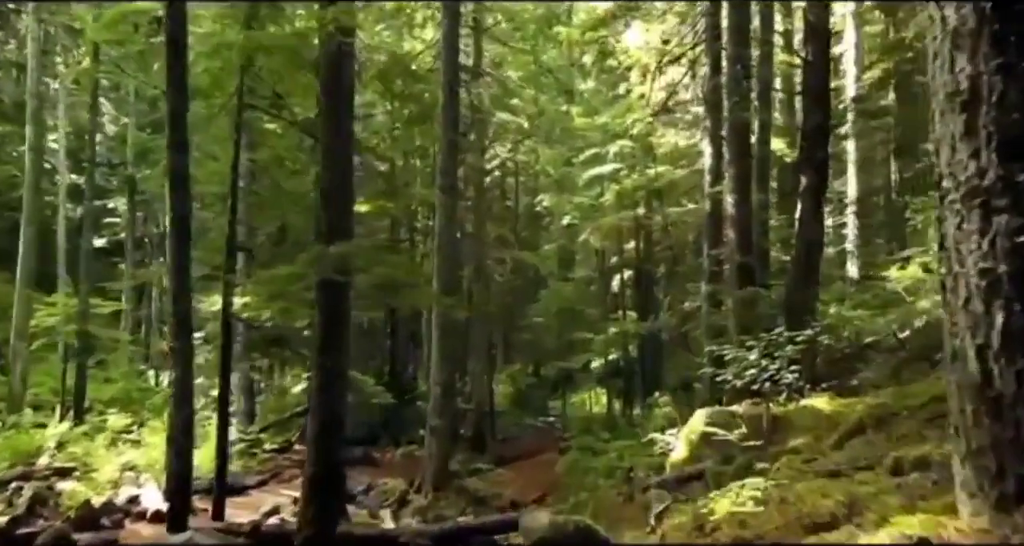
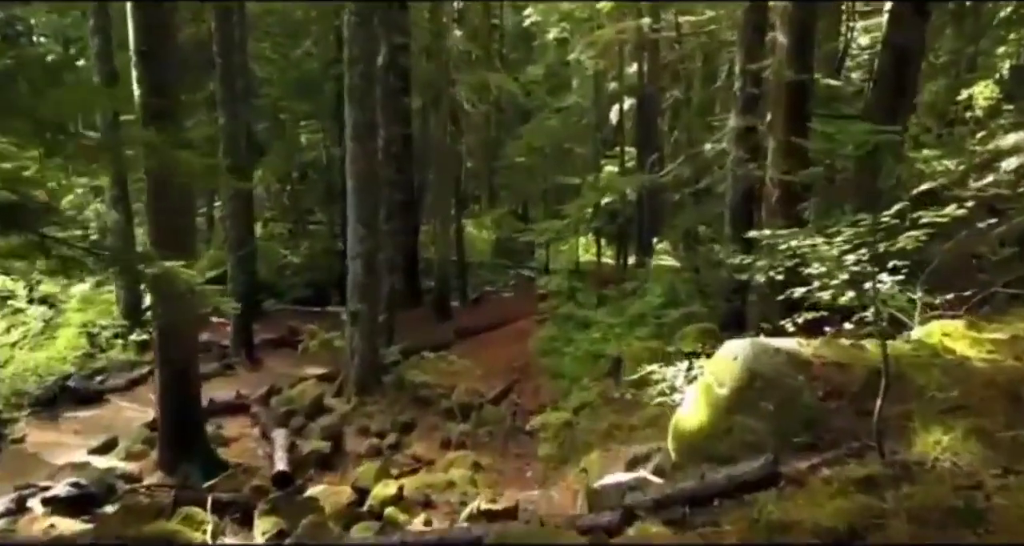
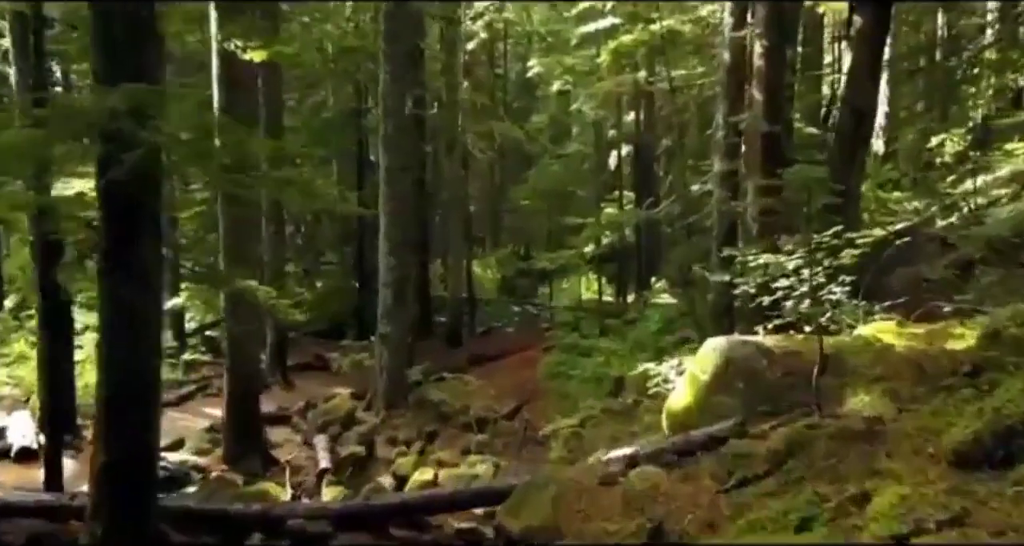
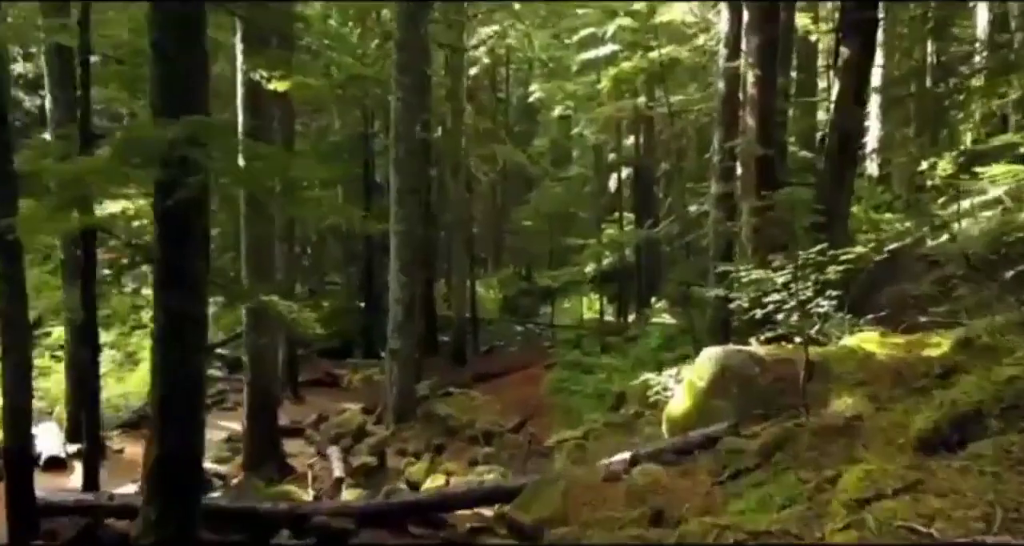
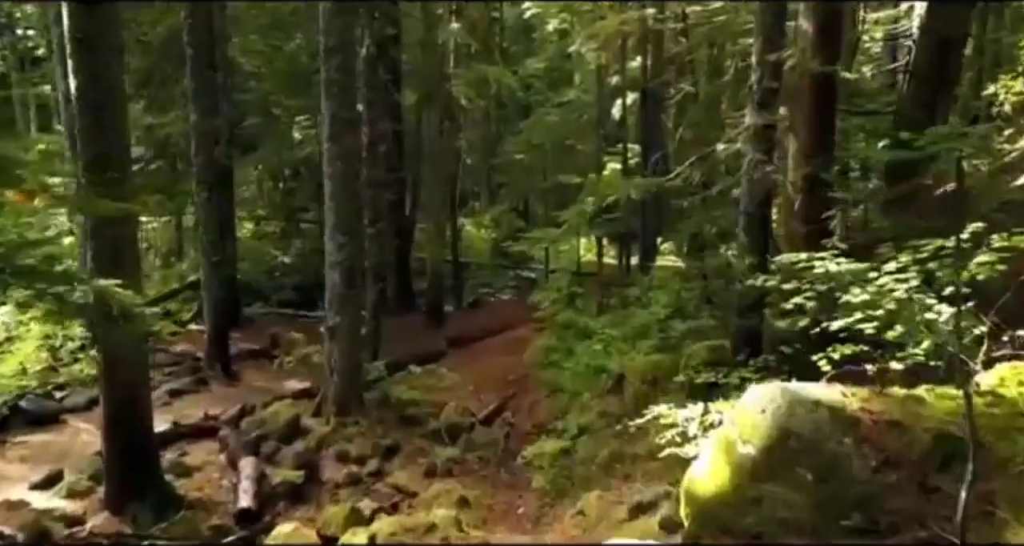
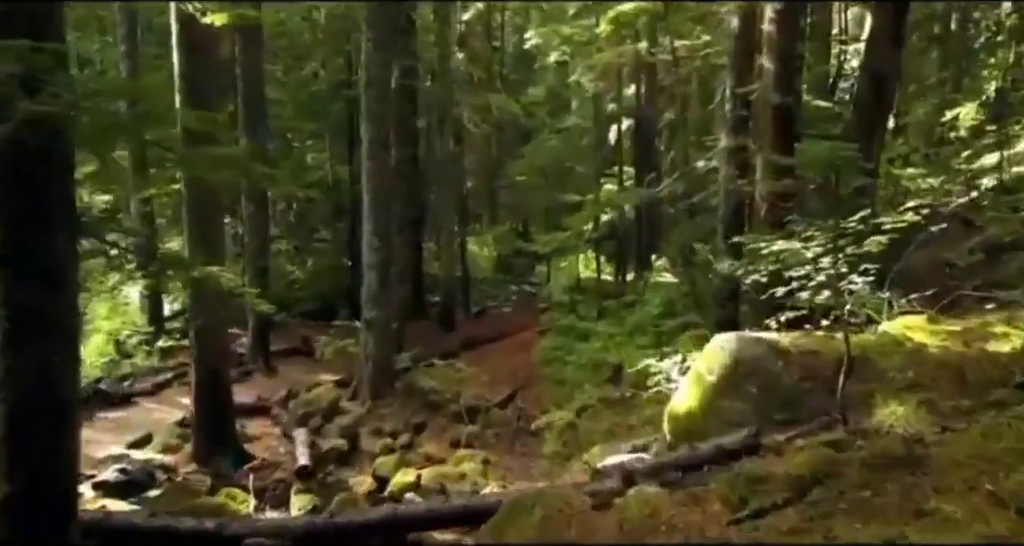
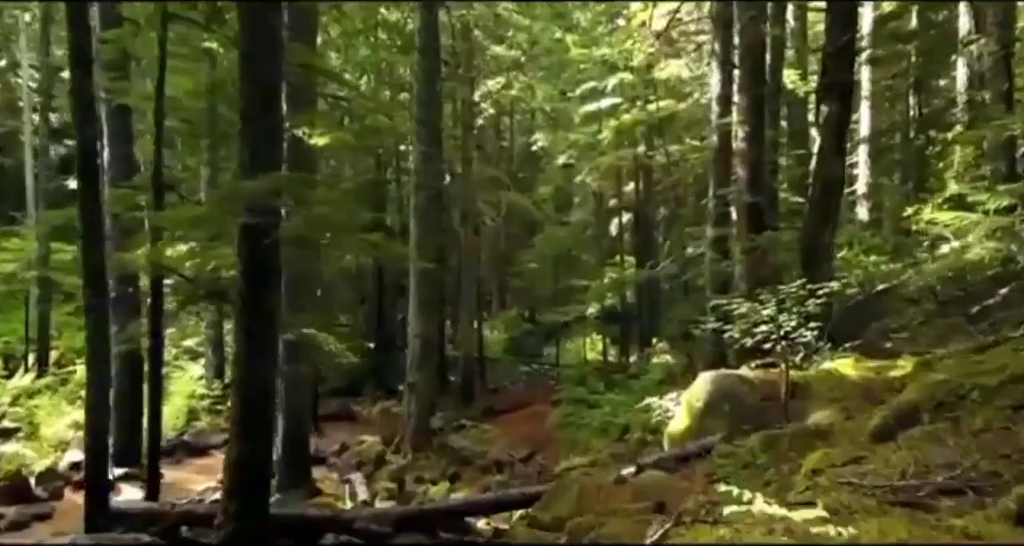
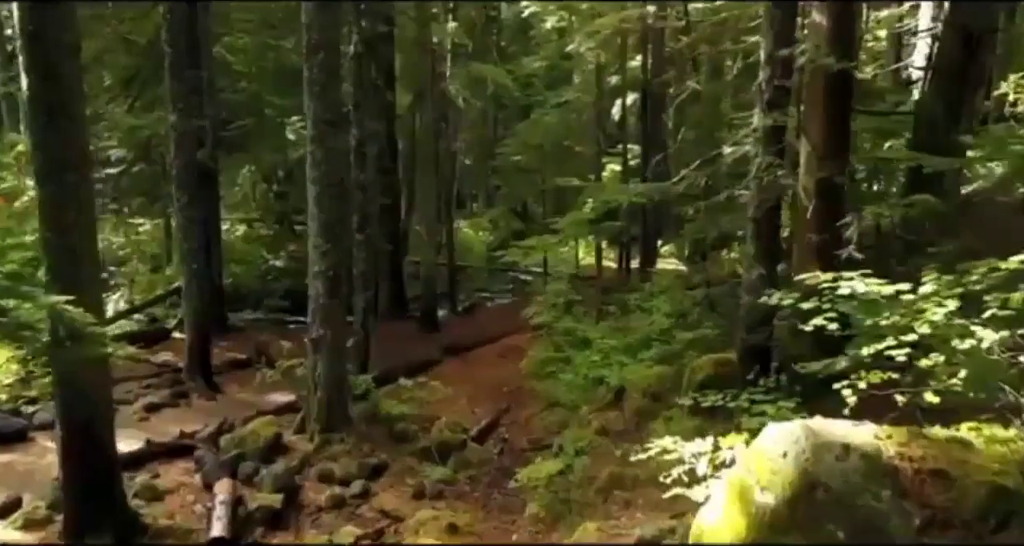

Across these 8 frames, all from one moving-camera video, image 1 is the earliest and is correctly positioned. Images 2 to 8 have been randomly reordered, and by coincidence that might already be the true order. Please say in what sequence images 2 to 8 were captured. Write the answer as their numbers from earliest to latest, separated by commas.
7, 4, 3, 6, 2, 5, 8
